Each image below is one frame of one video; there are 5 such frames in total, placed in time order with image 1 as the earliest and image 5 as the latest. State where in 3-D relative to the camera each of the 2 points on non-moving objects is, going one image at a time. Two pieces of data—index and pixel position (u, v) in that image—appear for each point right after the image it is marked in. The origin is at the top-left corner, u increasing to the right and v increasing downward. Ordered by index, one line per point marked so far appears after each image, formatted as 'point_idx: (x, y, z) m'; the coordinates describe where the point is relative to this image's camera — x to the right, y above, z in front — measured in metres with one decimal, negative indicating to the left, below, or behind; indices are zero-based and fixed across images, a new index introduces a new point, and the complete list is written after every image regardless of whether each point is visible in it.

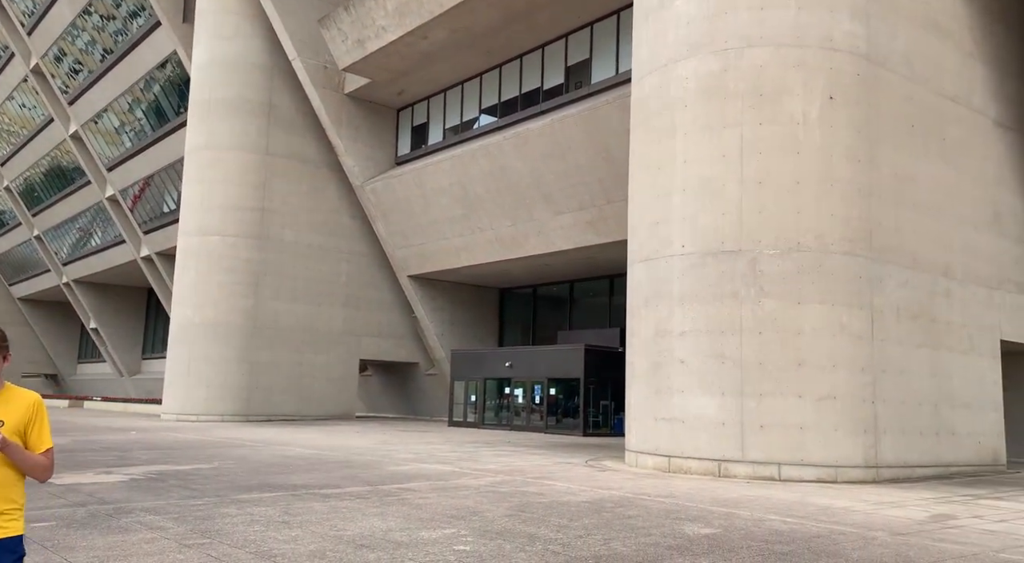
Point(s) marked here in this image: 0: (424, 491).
0: (-1.2, -2.8, +10.8) m
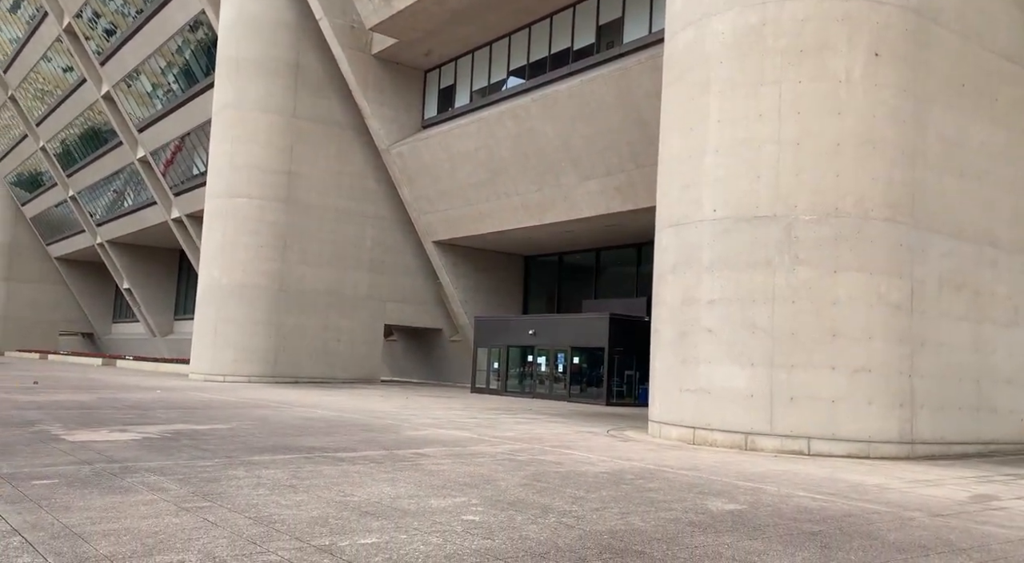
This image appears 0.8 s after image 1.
0: (-1.0, -2.3, +10.5) m
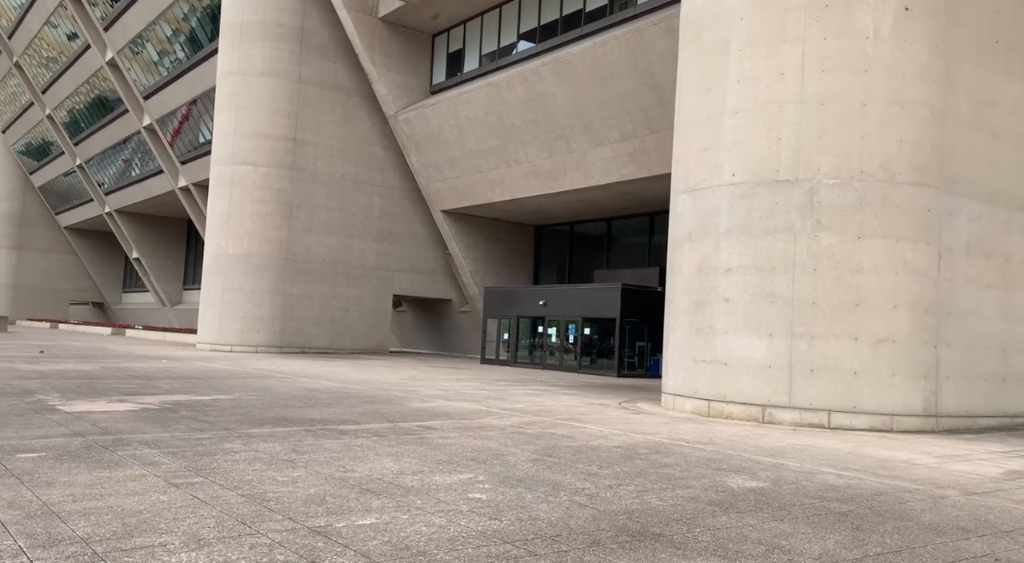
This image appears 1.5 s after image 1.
0: (-0.8, -1.9, +10.2) m
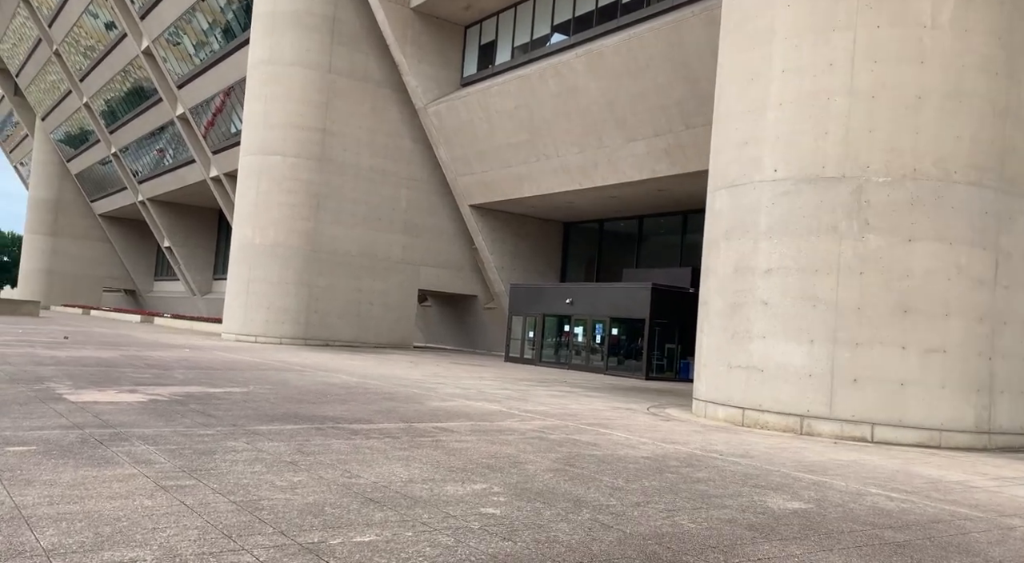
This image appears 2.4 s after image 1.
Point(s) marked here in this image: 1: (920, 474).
0: (-0.6, -1.8, +9.6) m
1: (+4.4, -2.1, +8.8) m
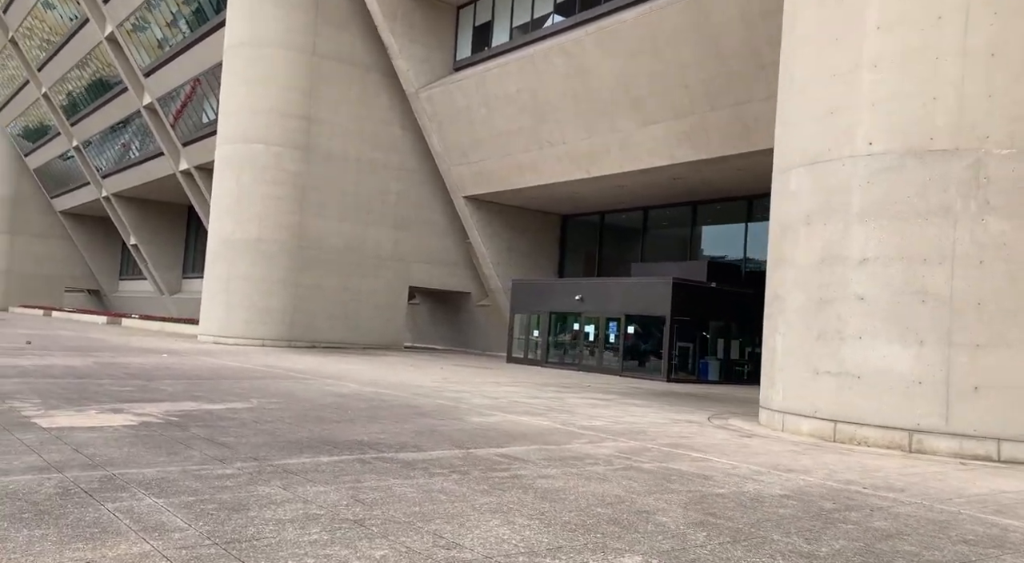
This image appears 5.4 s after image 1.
0: (+0.3, -1.7, +7.7) m
1: (+5.2, -2.0, +7.1) m
